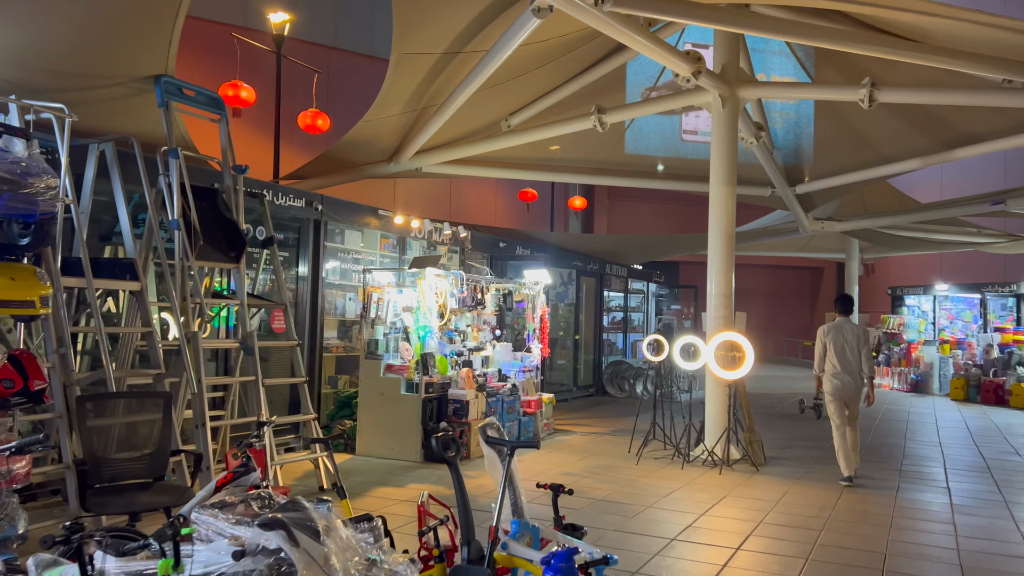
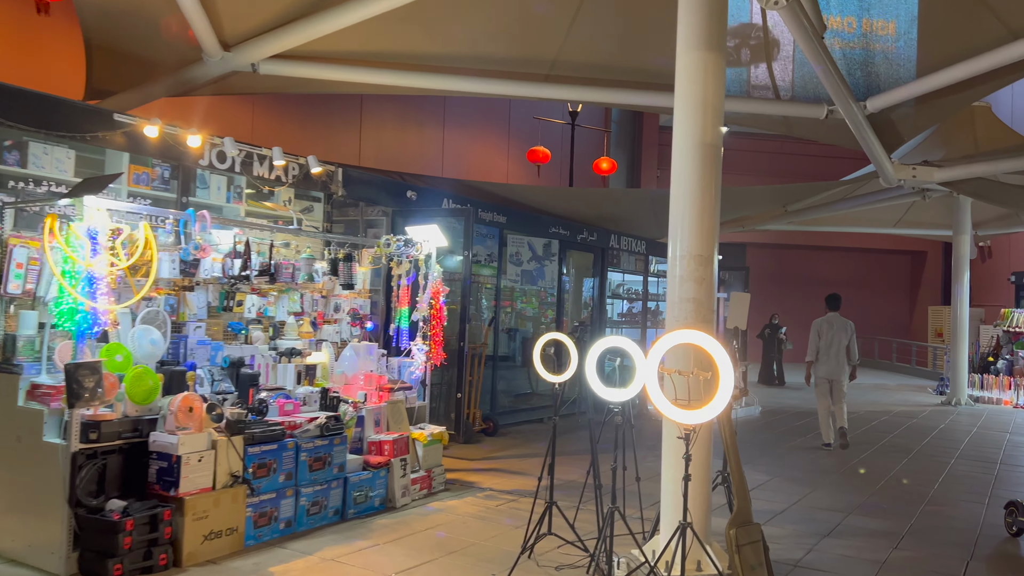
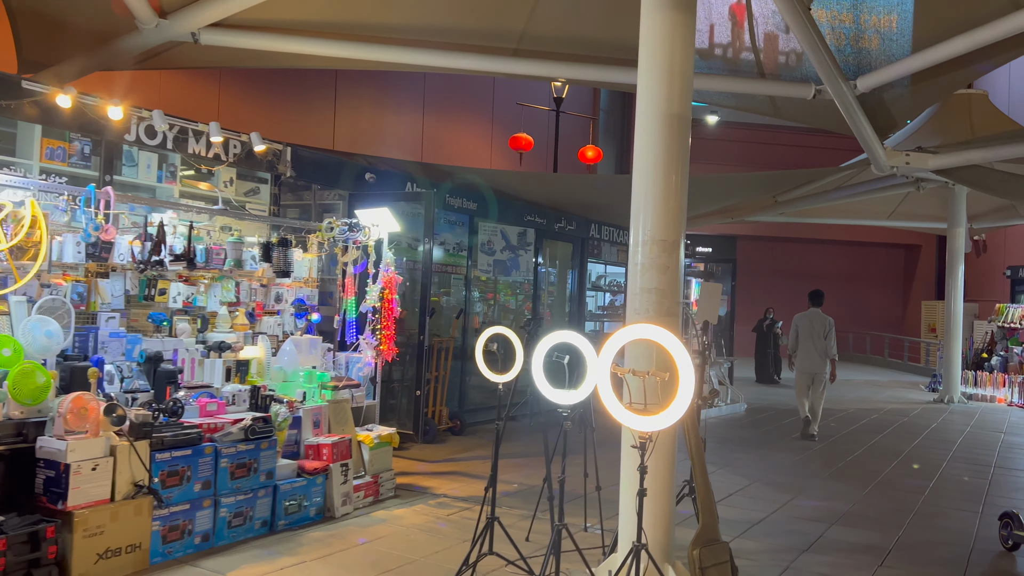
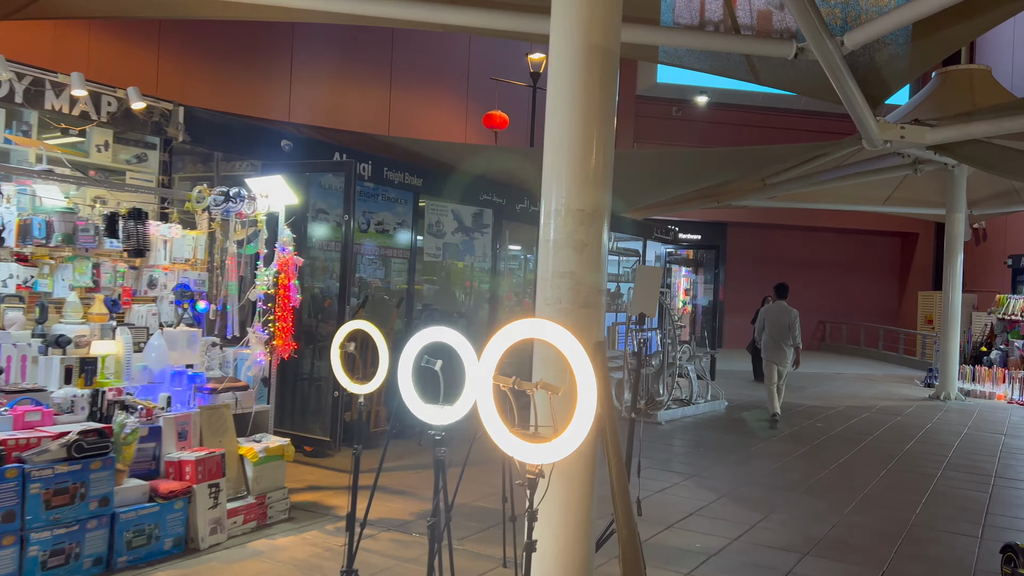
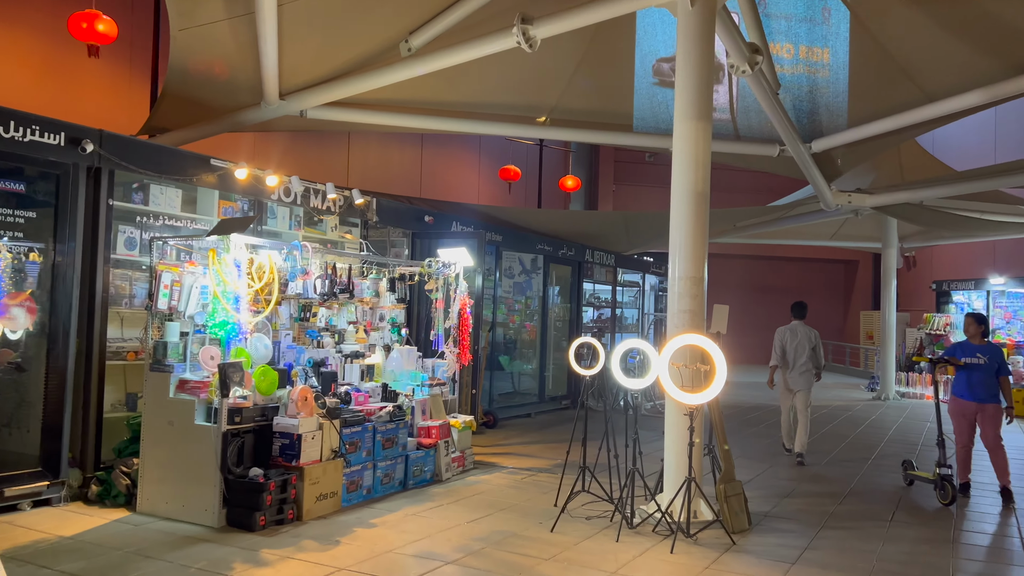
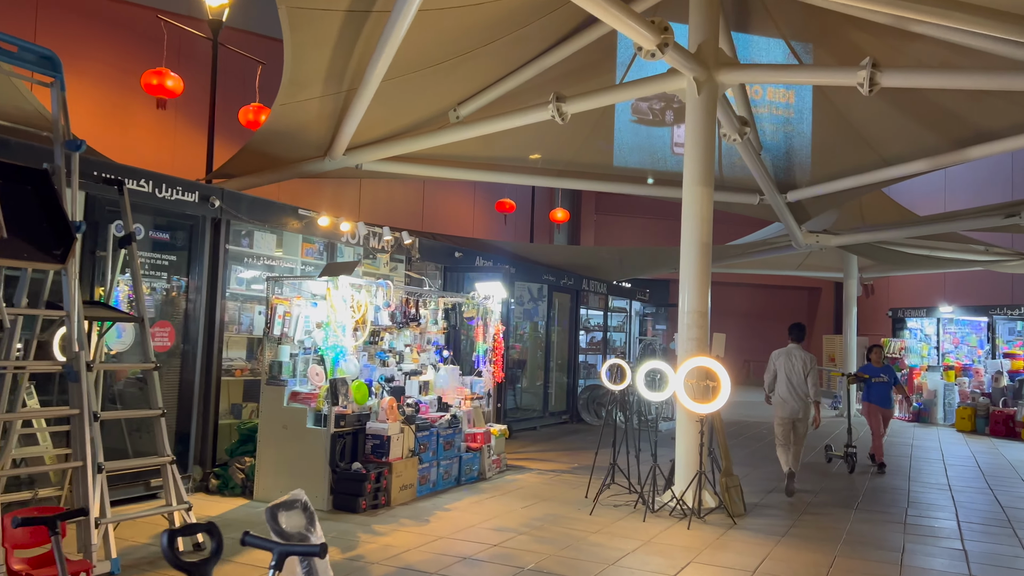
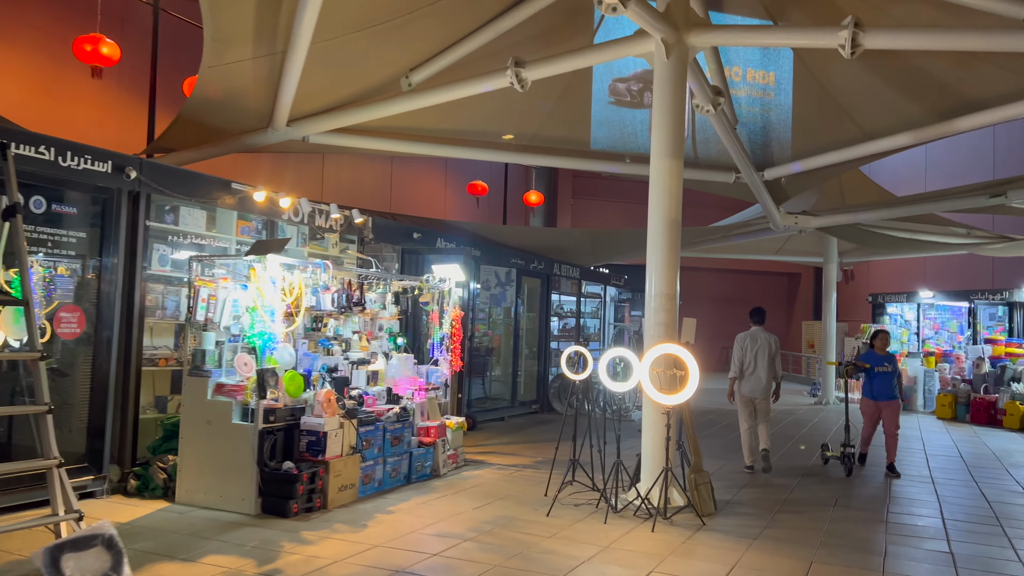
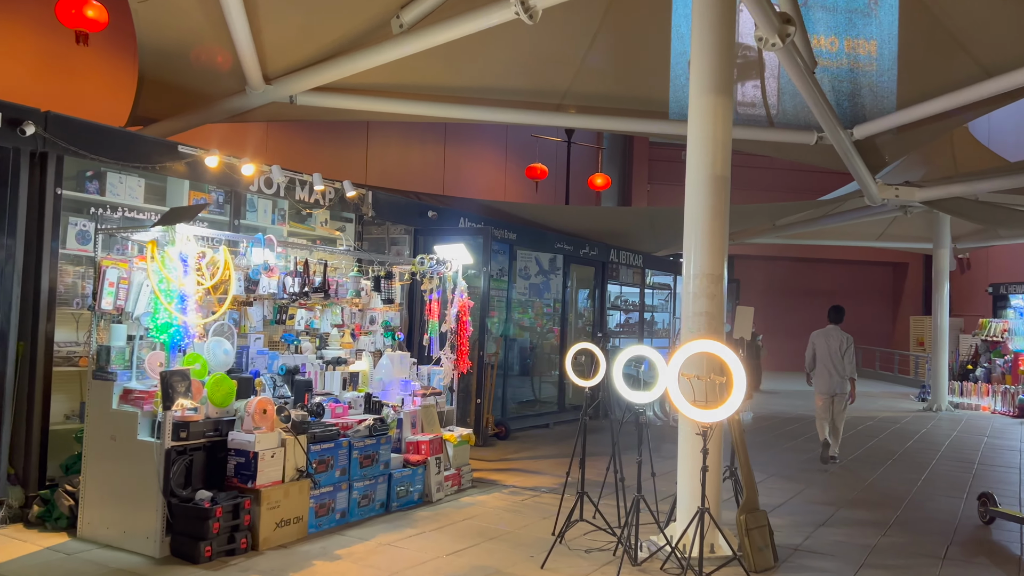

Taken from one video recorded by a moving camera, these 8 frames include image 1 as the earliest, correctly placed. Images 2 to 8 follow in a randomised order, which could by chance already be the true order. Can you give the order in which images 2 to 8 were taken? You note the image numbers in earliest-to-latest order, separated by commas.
6, 7, 5, 8, 2, 3, 4
